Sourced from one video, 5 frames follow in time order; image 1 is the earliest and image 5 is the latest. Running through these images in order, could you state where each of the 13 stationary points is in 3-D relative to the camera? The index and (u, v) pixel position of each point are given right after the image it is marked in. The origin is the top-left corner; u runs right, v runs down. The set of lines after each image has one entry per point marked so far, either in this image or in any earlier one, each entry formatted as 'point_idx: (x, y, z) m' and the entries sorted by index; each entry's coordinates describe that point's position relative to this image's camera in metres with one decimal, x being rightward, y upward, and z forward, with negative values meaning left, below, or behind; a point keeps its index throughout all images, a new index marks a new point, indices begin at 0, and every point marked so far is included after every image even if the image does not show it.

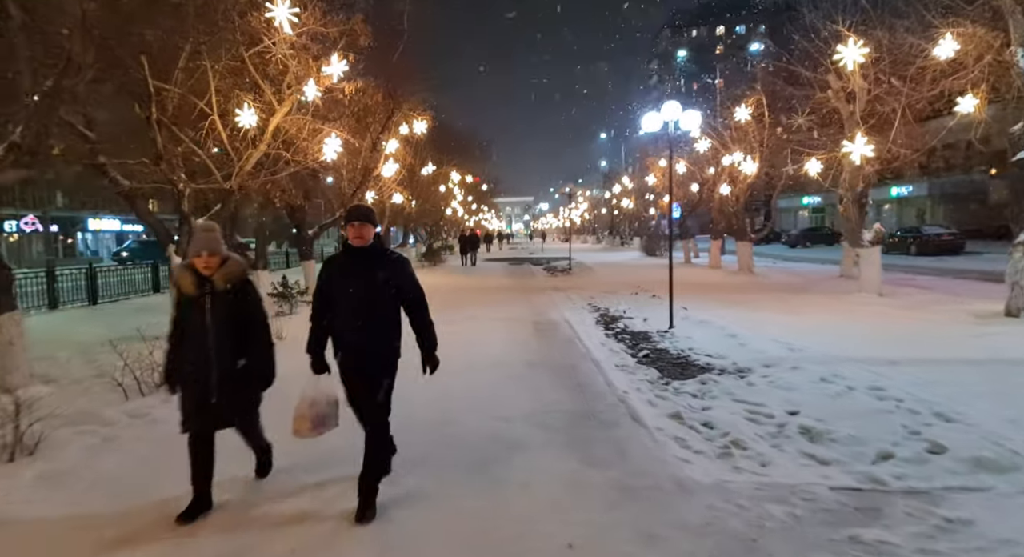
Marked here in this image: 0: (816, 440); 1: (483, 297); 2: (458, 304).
0: (+2.4, -1.3, +5.1) m
1: (-0.8, -0.5, +18.1) m
2: (-1.4, -0.7, +16.0) m
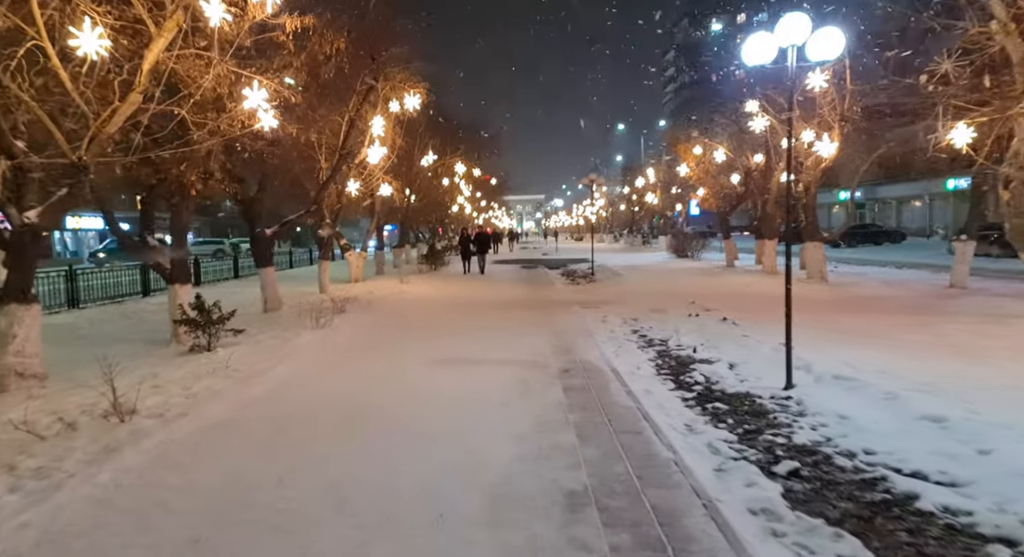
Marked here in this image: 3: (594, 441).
0: (+2.5, -1.6, +0.6) m
1: (-0.5, -0.8, +13.7) m
2: (-1.1, -1.0, +11.6) m
3: (+0.7, -1.4, +5.4) m
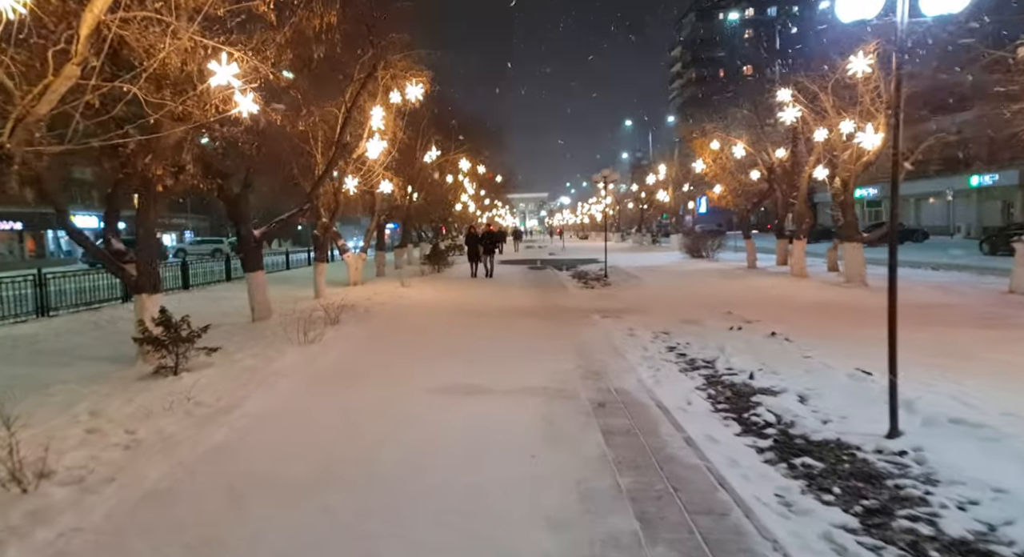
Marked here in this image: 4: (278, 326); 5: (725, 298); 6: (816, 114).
0: (+2.7, -1.8, -0.8) m
1: (-0.3, -0.9, +12.2) m
2: (-0.9, -1.1, +10.1) m
3: (+0.9, -1.5, +3.9) m
4: (-4.6, -0.9, +12.7) m
5: (+5.0, -0.5, +15.1) m
6: (+8.6, +4.6, +18.1) m
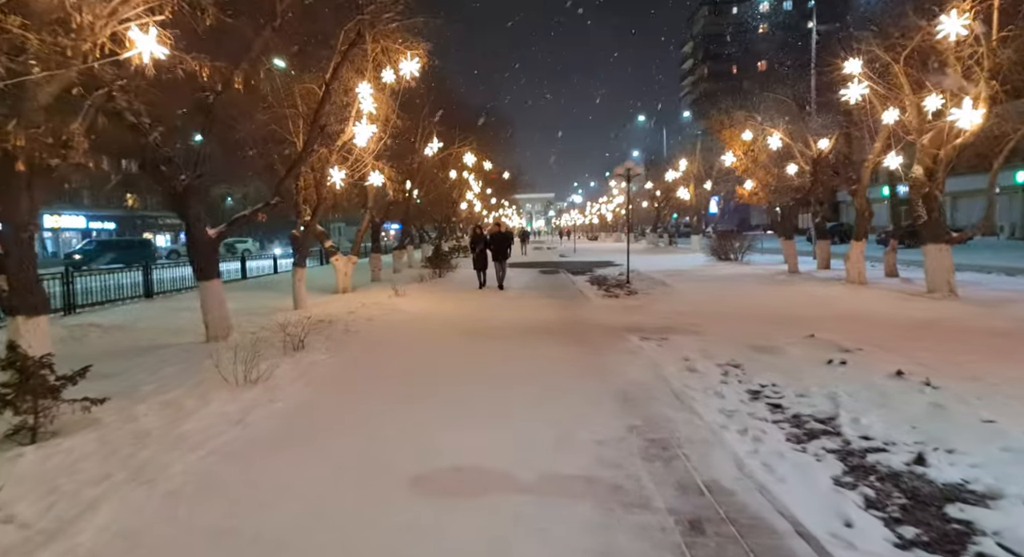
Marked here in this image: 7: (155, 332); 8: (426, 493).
0: (+2.8, -2.0, -3.7) m
1: (0.0, -1.1, +9.4) m
2: (-0.6, -1.3, +7.3) m
3: (+1.1, -1.7, +1.1) m
4: (-4.4, -1.1, +9.9) m
5: (+5.3, -0.7, +12.2) m
6: (+8.9, +4.4, +15.2) m
7: (-7.1, -1.1, +12.6) m
8: (-0.6, -1.5, +4.5) m
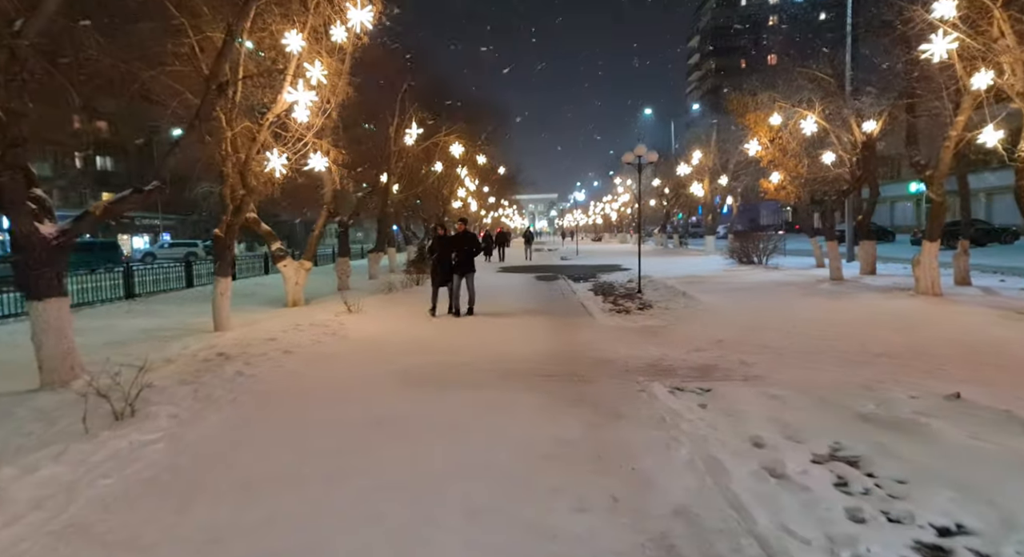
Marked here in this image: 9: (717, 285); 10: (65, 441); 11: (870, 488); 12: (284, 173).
0: (+2.4, -2.2, -7.3) m
1: (-0.4, -1.4, +5.8) m
2: (-1.0, -1.5, +3.6) m
3: (+0.6, -1.9, -2.5) m
4: (-4.8, -1.3, +6.3) m
5: (+4.9, -0.9, +8.6) m
6: (+8.5, +4.2, +11.5) m
7: (-7.5, -1.3, +9.0) m
8: (-1.0, -1.7, +0.9) m
9: (+6.1, -0.2, +18.7) m
10: (-3.7, -1.3, +5.3) m
11: (+2.4, -1.4, +4.2) m
12: (-5.0, +2.4, +14.1) m
